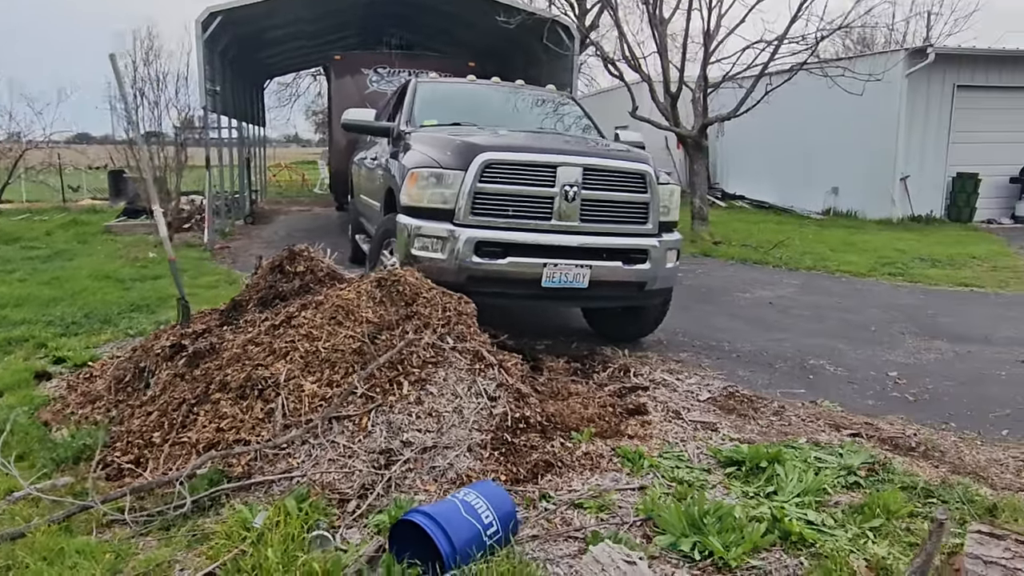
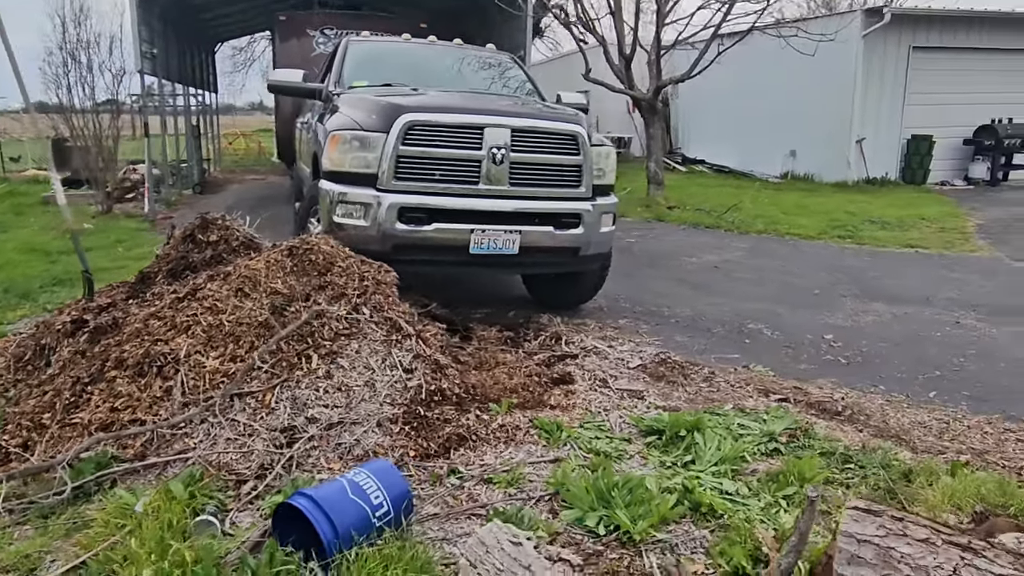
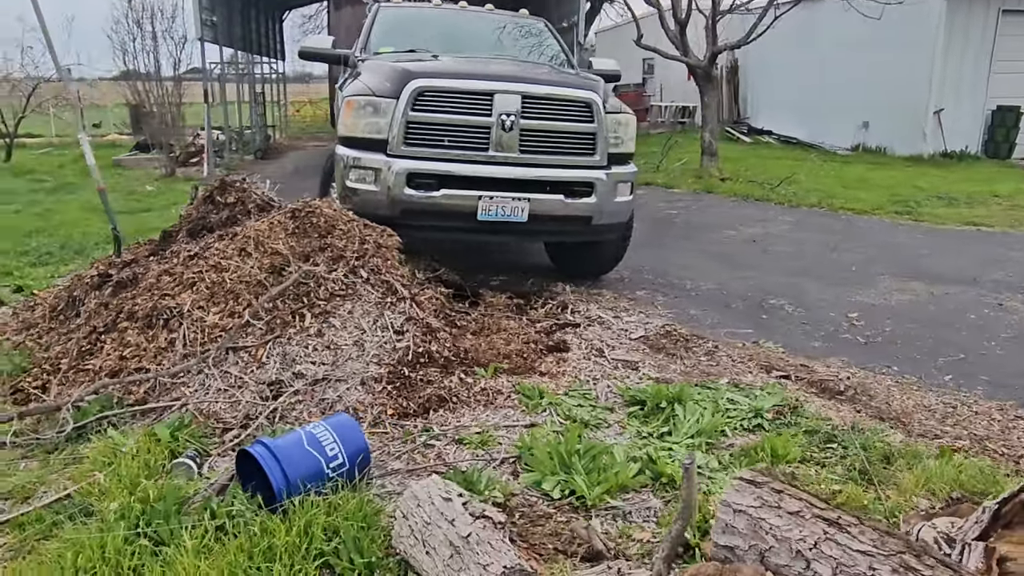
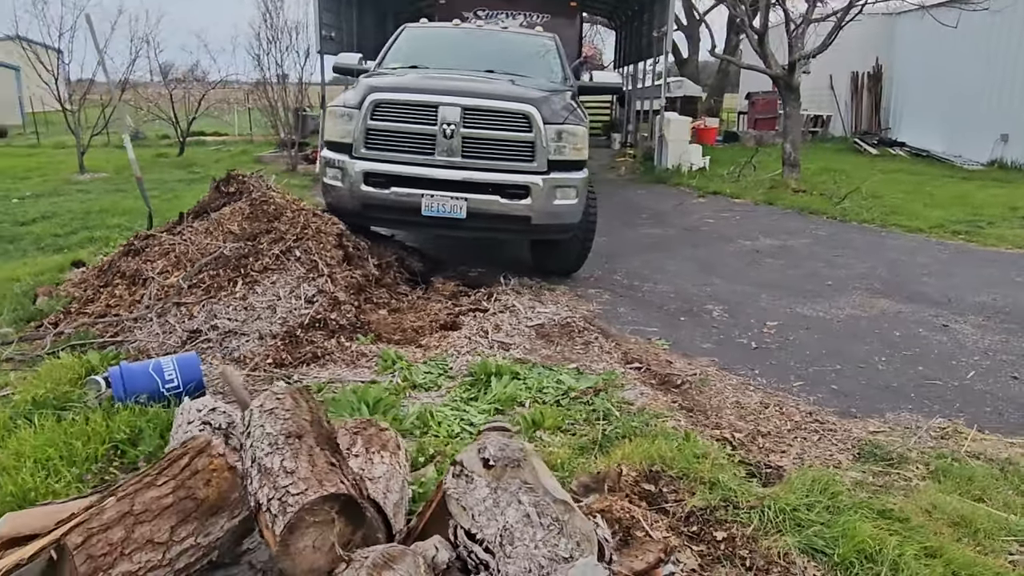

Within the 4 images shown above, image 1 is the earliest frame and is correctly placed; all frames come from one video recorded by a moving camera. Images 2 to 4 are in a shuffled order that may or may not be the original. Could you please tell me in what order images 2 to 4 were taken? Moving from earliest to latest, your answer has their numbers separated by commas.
2, 3, 4
